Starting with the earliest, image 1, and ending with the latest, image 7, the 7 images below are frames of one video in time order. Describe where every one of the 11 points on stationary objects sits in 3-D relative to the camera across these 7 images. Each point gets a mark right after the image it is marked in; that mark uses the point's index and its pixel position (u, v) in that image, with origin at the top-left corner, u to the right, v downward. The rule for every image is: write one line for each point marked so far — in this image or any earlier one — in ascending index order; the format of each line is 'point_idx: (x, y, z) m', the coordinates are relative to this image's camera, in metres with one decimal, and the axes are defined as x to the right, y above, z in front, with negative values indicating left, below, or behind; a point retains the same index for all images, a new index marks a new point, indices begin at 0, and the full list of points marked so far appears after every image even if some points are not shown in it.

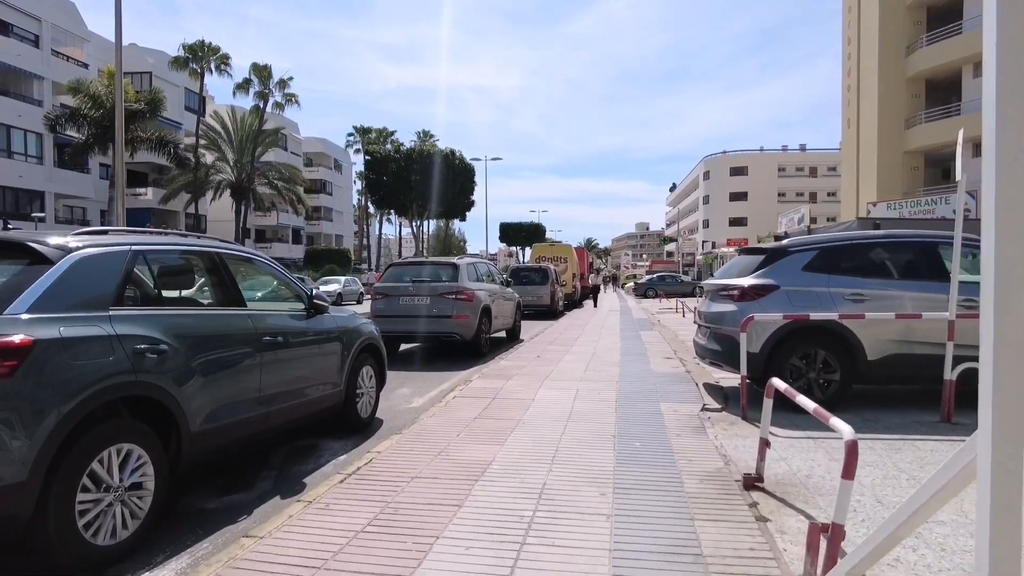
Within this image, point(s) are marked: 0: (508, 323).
0: (-0.1, -0.7, +14.8) m
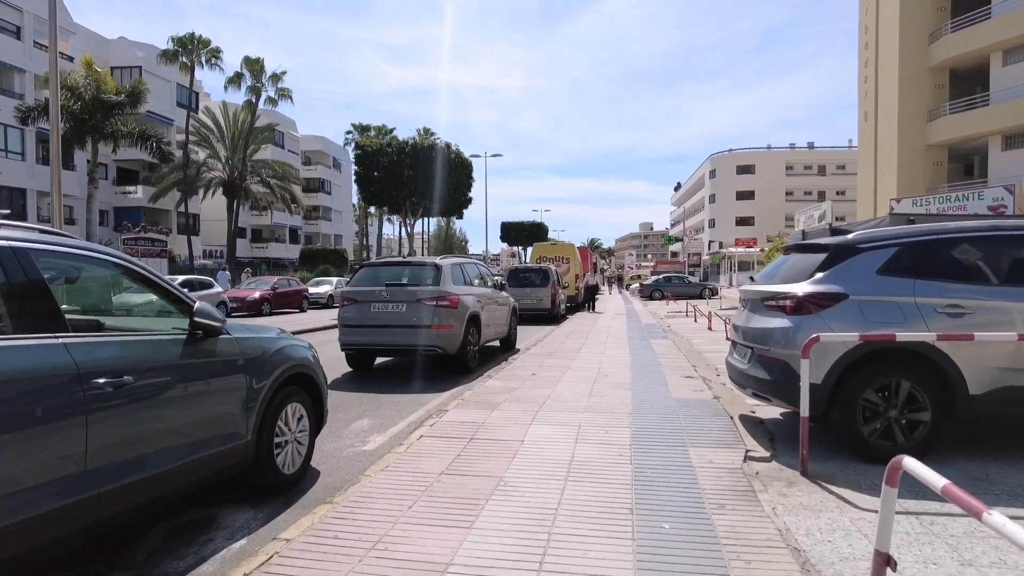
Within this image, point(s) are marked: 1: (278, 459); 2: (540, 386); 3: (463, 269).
0: (-0.2, -0.8, +13.0) m
1: (-1.7, -1.2, +4.8) m
2: (+0.4, -1.3, +8.6) m
3: (-0.9, +0.4, +11.7) m
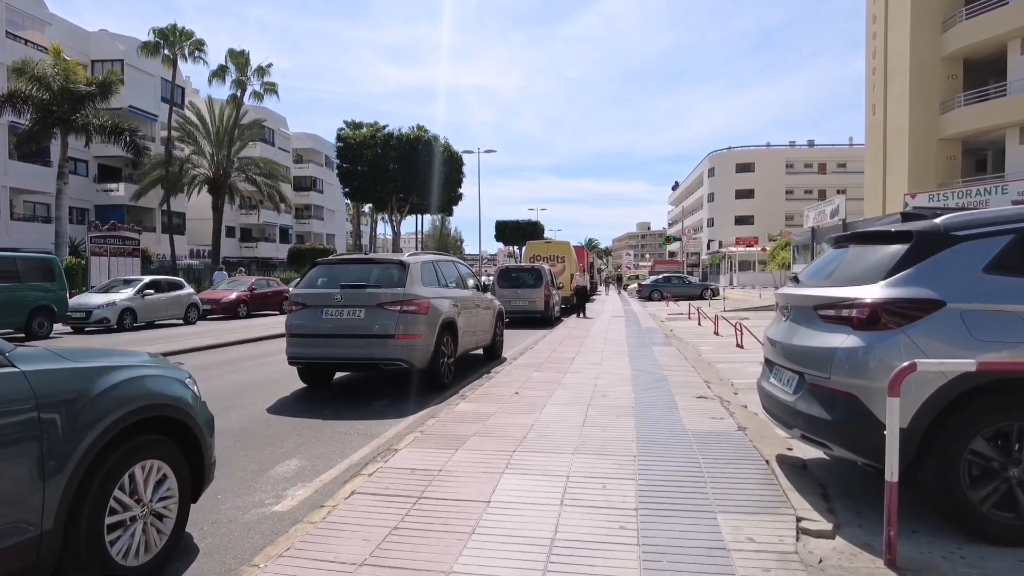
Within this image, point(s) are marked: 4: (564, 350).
0: (-0.5, -0.8, +11.5) m
1: (-1.9, -1.2, +3.2) m
2: (+0.1, -1.3, +7.0) m
3: (-1.1, +0.3, +10.1) m
4: (+1.0, -1.2, +13.1) m
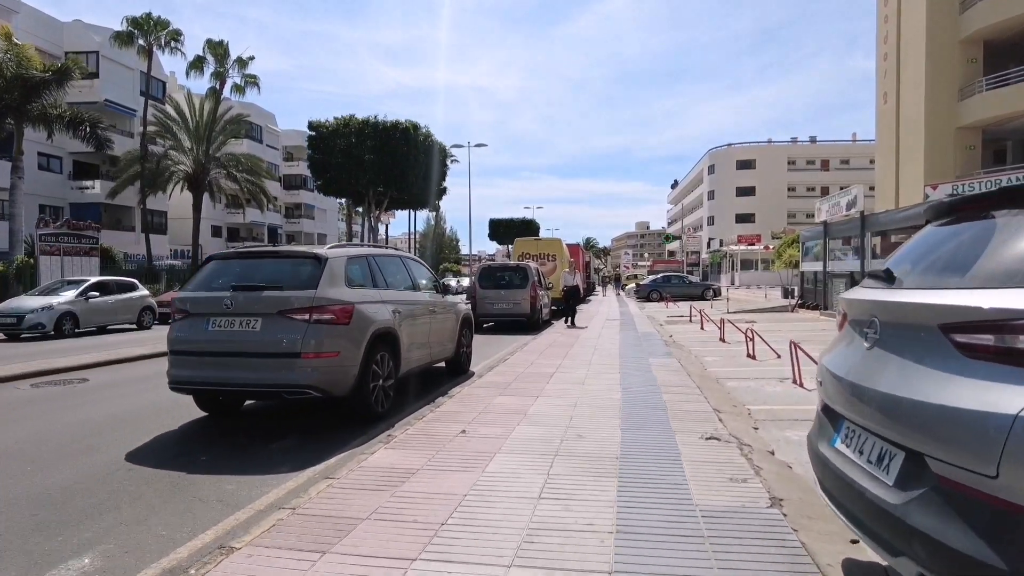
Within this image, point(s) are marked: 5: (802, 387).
0: (-1.0, -0.9, +9.4) m
1: (-2.4, -1.3, +1.2) m
2: (-0.4, -1.3, +5.0) m
3: (-1.6, +0.3, +8.1) m
4: (+0.5, -1.2, +11.1) m
5: (+3.7, -1.3, +8.5) m
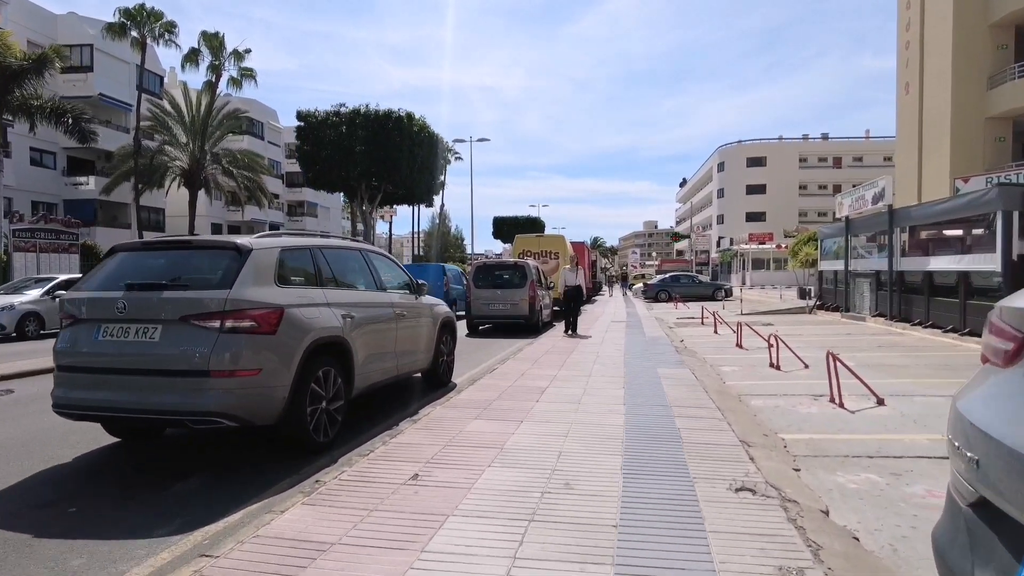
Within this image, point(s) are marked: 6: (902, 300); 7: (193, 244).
0: (-1.2, -0.9, +8.1) m
1: (-2.7, -1.3, -0.2) m
2: (-0.6, -1.3, +3.6) m
3: (-1.8, +0.3, +6.7) m
4: (+0.4, -1.2, +9.7) m
5: (+3.5, -1.3, +7.1) m
6: (+9.6, -0.3, +16.5) m
7: (-2.6, +0.4, +5.5) m
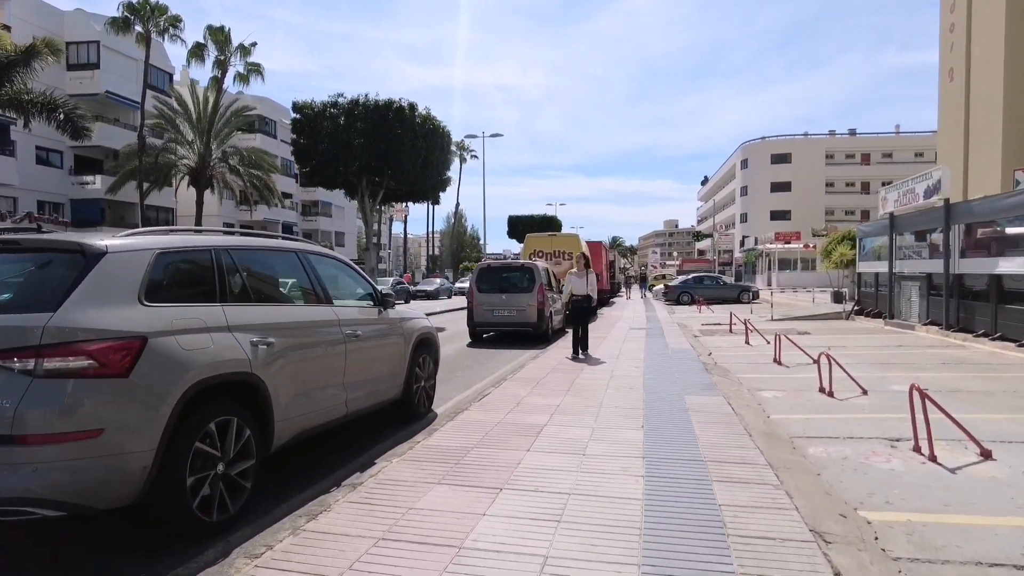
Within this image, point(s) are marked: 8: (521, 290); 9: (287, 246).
0: (-1.3, -1.0, +6.4) m
1: (-3.0, -1.4, -1.8) m
2: (-0.9, -1.4, +1.9) m
3: (-2.0, +0.2, +5.1) m
4: (+0.3, -1.3, +8.0) m
5: (+3.4, -1.4, +5.3) m
6: (+9.8, -0.4, +14.5) m
7: (-2.8, +0.3, +3.9) m
8: (+0.2, -0.1, +16.0) m
9: (-1.9, +0.4, +5.6) m
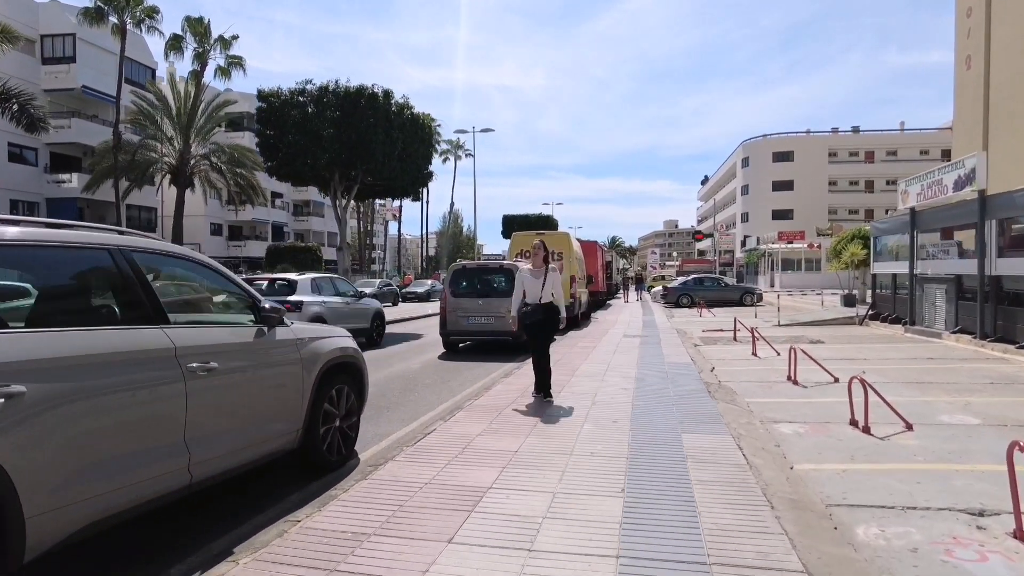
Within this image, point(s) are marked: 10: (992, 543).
0: (-1.8, -1.0, +4.6) m
1: (-3.5, -1.5, -3.6) m
2: (-1.3, -1.5, +0.2) m
3: (-2.5, +0.1, +3.3) m
4: (-0.2, -1.4, +6.2) m
5: (+2.9, -1.5, +3.6) m
6: (+9.3, -0.5, +12.7) m
7: (-3.3, +0.2, +2.1) m
8: (-0.3, -0.2, +14.3) m
9: (-2.3, +0.3, +3.8) m
10: (+2.8, -1.5, +3.9) m
